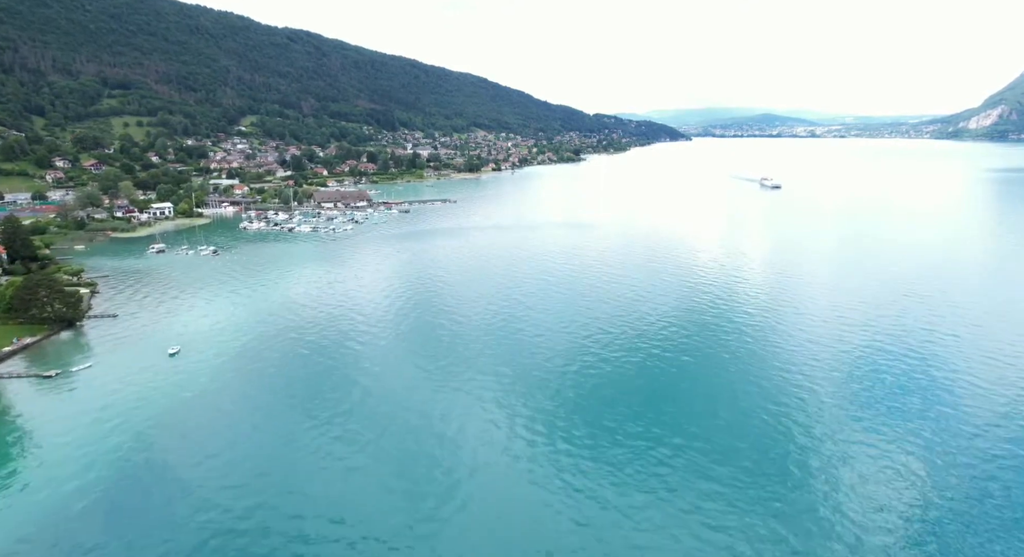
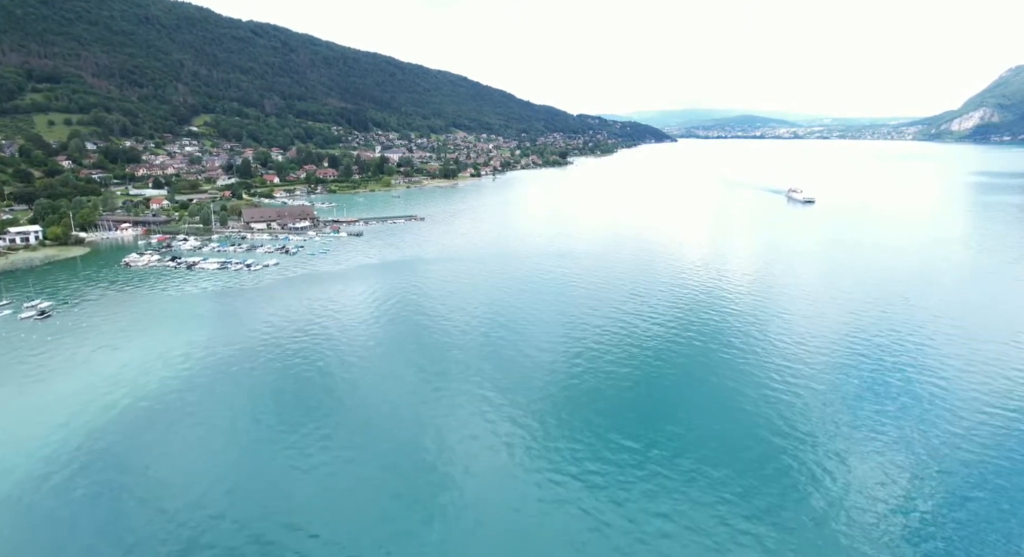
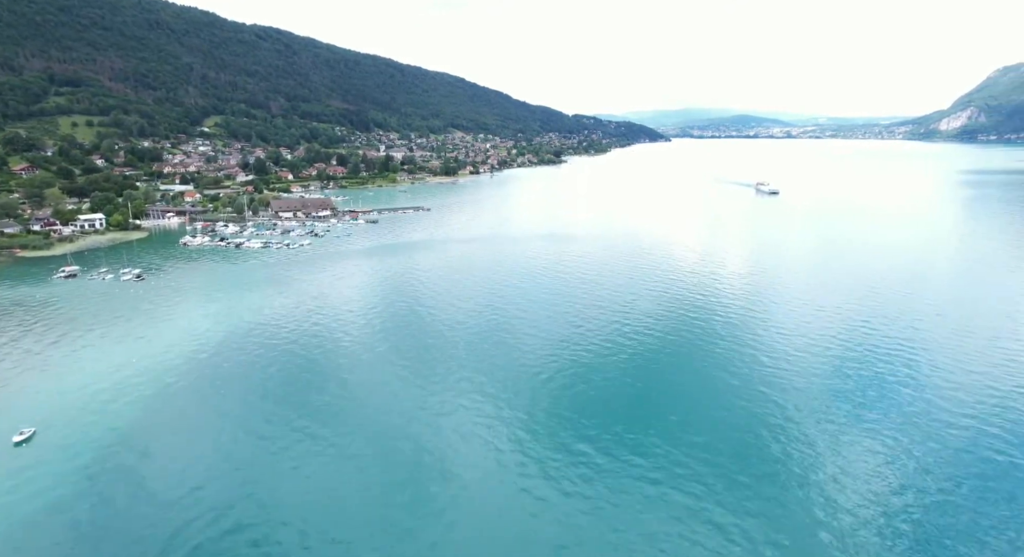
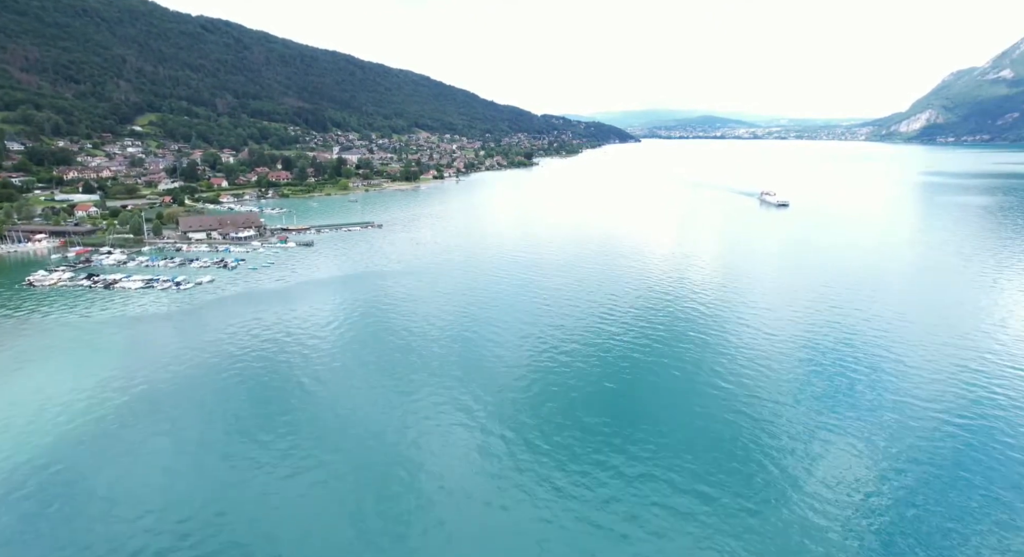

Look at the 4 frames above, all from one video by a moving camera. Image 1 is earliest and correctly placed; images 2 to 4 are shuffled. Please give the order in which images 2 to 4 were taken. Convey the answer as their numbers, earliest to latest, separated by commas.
3, 2, 4
